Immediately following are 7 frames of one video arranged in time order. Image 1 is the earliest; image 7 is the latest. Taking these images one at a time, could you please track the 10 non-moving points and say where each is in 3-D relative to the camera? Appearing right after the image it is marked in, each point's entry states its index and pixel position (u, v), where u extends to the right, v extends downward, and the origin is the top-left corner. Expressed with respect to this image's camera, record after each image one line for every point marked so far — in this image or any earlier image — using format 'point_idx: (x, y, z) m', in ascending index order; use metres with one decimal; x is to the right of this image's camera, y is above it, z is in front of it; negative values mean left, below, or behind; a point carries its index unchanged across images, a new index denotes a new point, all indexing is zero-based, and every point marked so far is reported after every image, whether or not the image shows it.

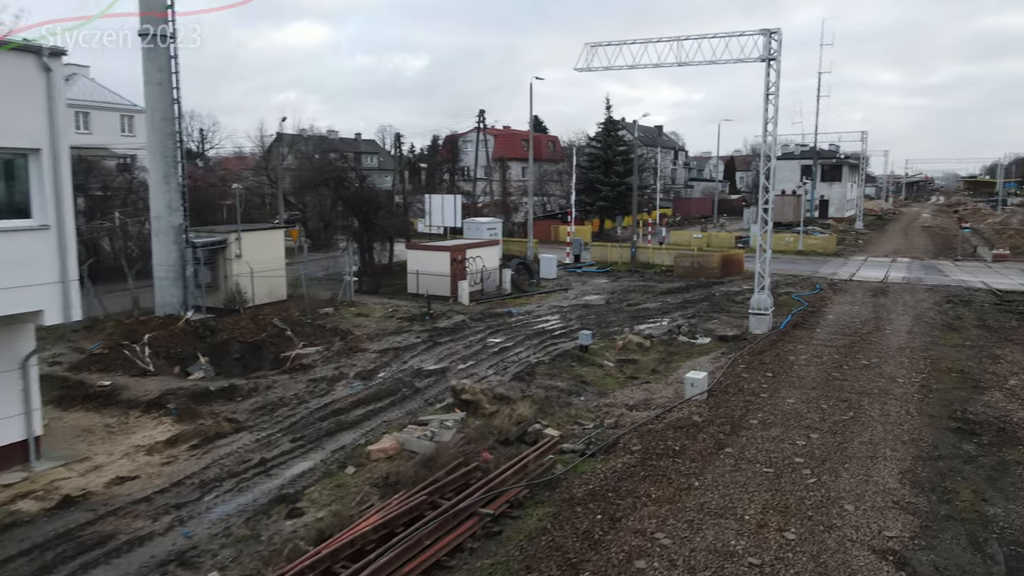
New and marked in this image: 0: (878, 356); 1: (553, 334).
0: (+7.6, -1.4, +15.0) m
1: (+1.0, -1.1, +17.7) m
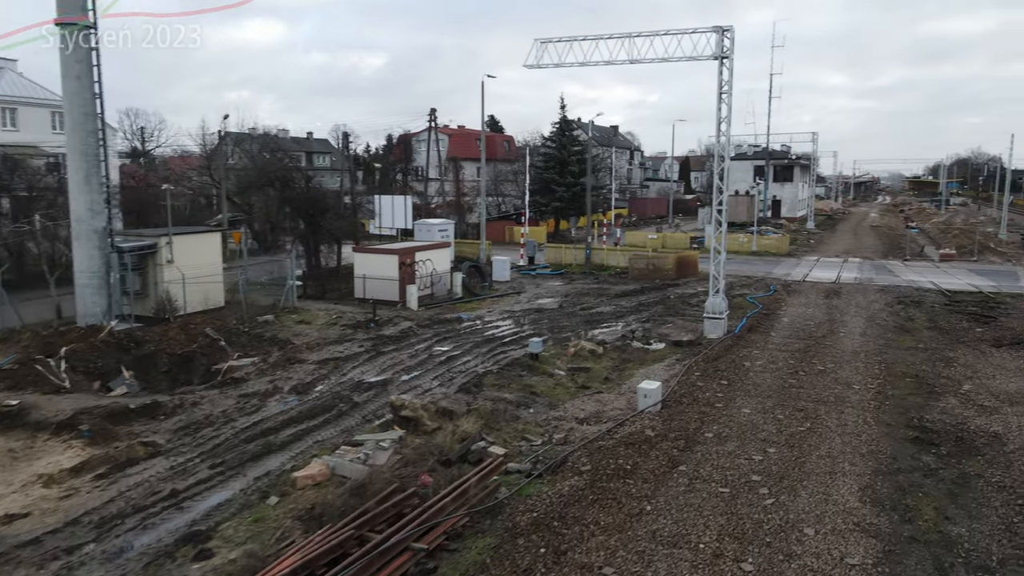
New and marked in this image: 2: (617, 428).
0: (+6.5, -1.5, +14.7) m
1: (-0.2, -1.2, +17.0) m
2: (+1.6, -2.1, +11.0) m
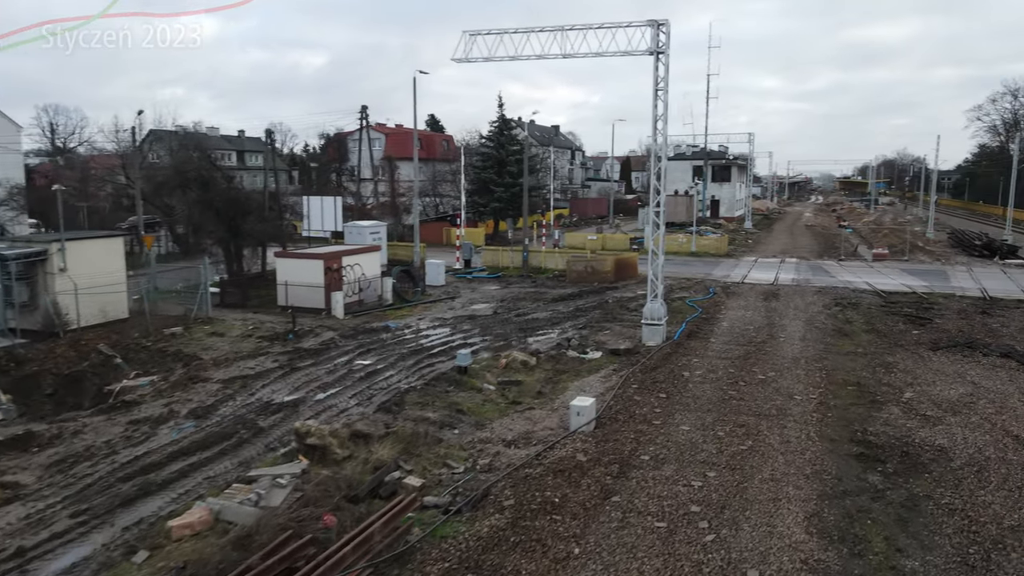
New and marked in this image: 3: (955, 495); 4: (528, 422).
0: (+5.1, -1.6, +14.1) m
1: (-1.8, -1.4, +15.9) m
2: (+0.5, -2.3, +10.0) m
3: (+5.3, -2.5, +8.6) m
4: (+0.3, -2.2, +11.8) m
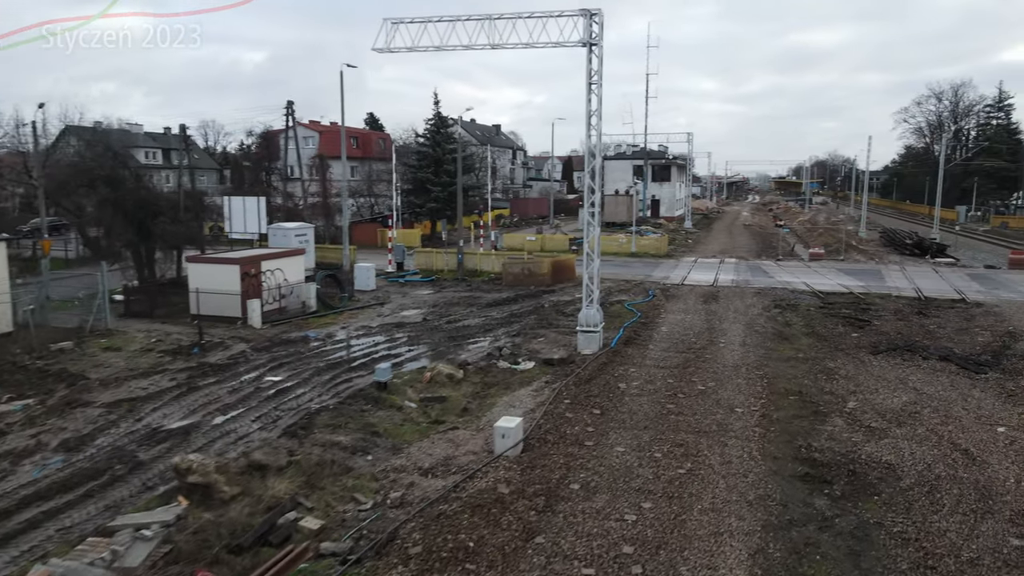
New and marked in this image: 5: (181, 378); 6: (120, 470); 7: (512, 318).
0: (+3.7, -1.7, +13.4) m
1: (-3.3, -1.6, +14.6) m
2: (-0.6, -2.4, +9.0) m
3: (+4.3, -2.6, +7.9) m
4: (-0.9, -2.3, +10.7) m
5: (-6.2, -1.7, +13.6) m
6: (-5.1, -2.3, +9.4) m
7: (0.0, -0.8, +19.6) m
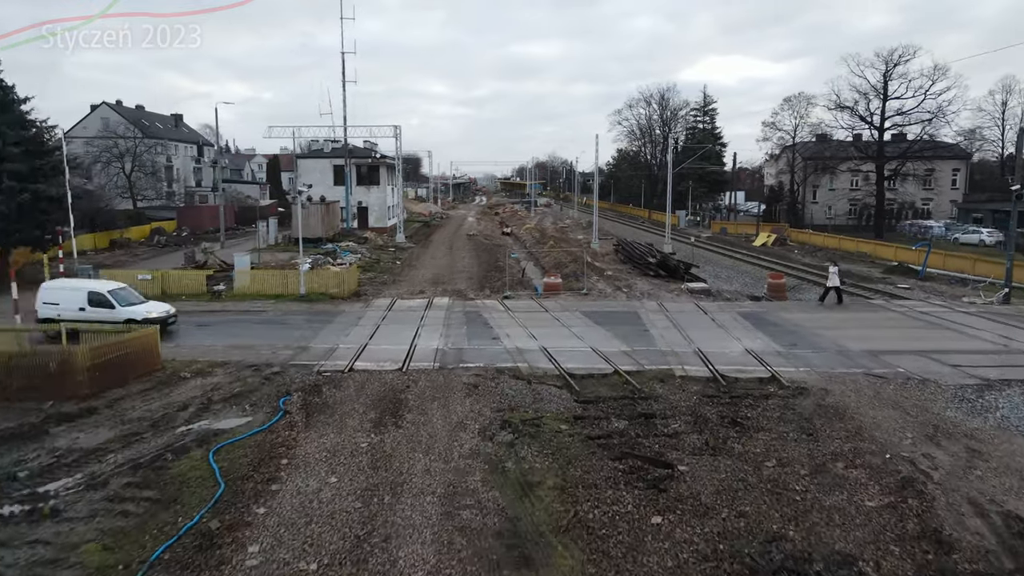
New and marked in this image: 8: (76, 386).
0: (-1.1, -3.4, +3.1) m
1: (-8.1, -3.7, +1.9) m
2: (-3.6, -4.3, -2.5) m
3: (+1.4, -4.2, -1.8) m
4: (-4.5, -4.3, -1.0) m
5: (-10.5, -3.9, -0.1) m
6: (-7.9, -4.5, -3.7) m
7: (-6.8, -2.8, +7.6) m
8: (-7.9, -1.7, +13.0) m
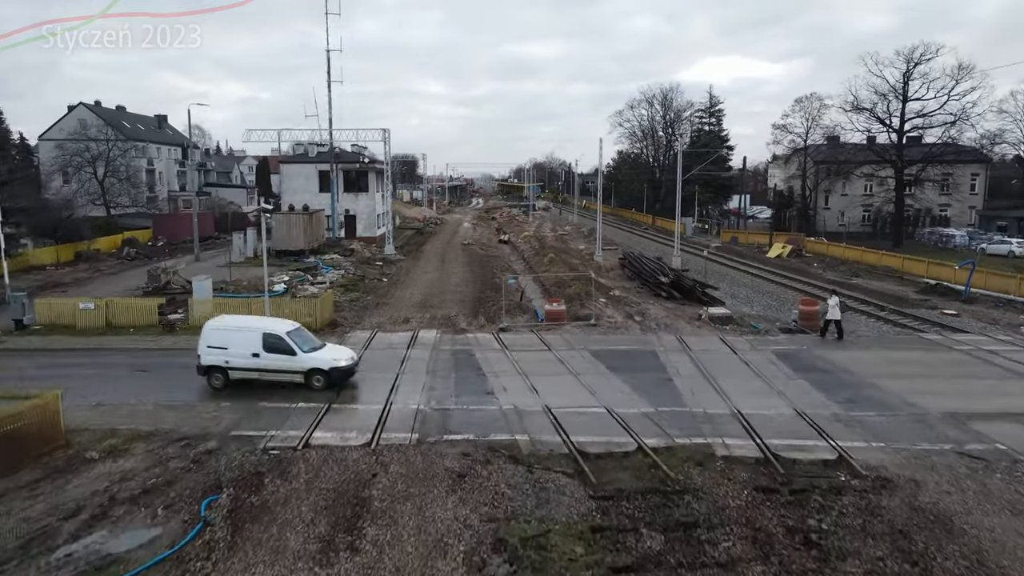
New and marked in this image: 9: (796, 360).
0: (-1.1, -4.3, +0.1) m
1: (-8.1, -4.5, -1.2) m
2: (-3.6, -5.2, -5.5) m
3: (+1.4, -5.1, -4.8) m
4: (-4.5, -5.1, -4.0) m
5: (-10.5, -4.8, -3.2) m
6: (-7.9, -5.3, -6.7) m
7: (-6.8, -3.6, +4.6) m
8: (-7.9, -2.6, +10.0) m
9: (+6.7, -1.7, +17.1) m
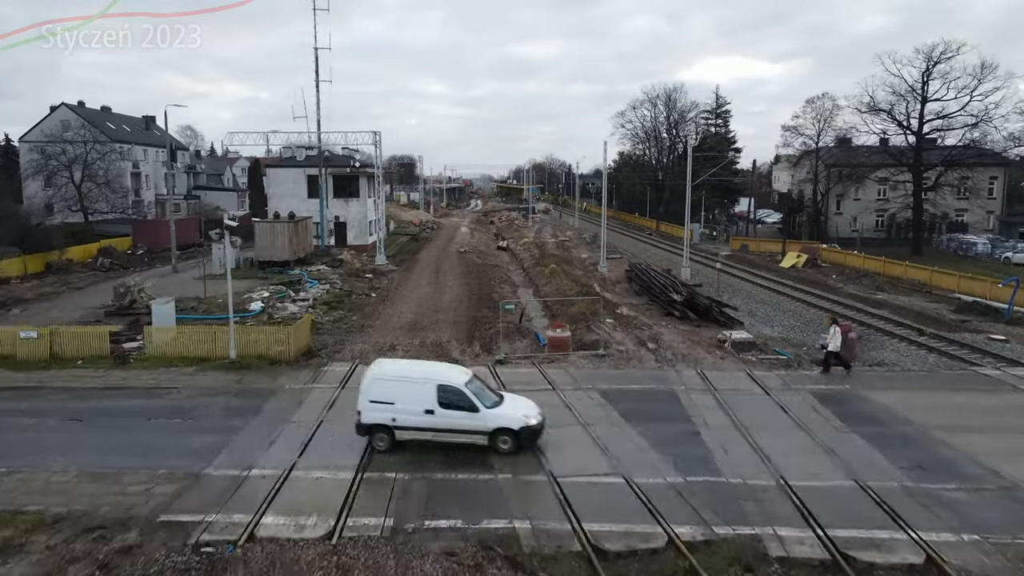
0: (-1.2, -4.9, -2.3) m
1: (-8.1, -5.2, -3.6) m
2: (-3.6, -5.8, -7.9) m
3: (+1.4, -5.7, -7.2) m
4: (-4.5, -5.8, -6.4) m
5: (-10.5, -5.4, -5.6) m
6: (-7.9, -6.0, -9.1) m
7: (-6.8, -4.3, +2.2) m
8: (-7.9, -3.2, +7.6) m
9: (+6.7, -2.3, +14.7) m
